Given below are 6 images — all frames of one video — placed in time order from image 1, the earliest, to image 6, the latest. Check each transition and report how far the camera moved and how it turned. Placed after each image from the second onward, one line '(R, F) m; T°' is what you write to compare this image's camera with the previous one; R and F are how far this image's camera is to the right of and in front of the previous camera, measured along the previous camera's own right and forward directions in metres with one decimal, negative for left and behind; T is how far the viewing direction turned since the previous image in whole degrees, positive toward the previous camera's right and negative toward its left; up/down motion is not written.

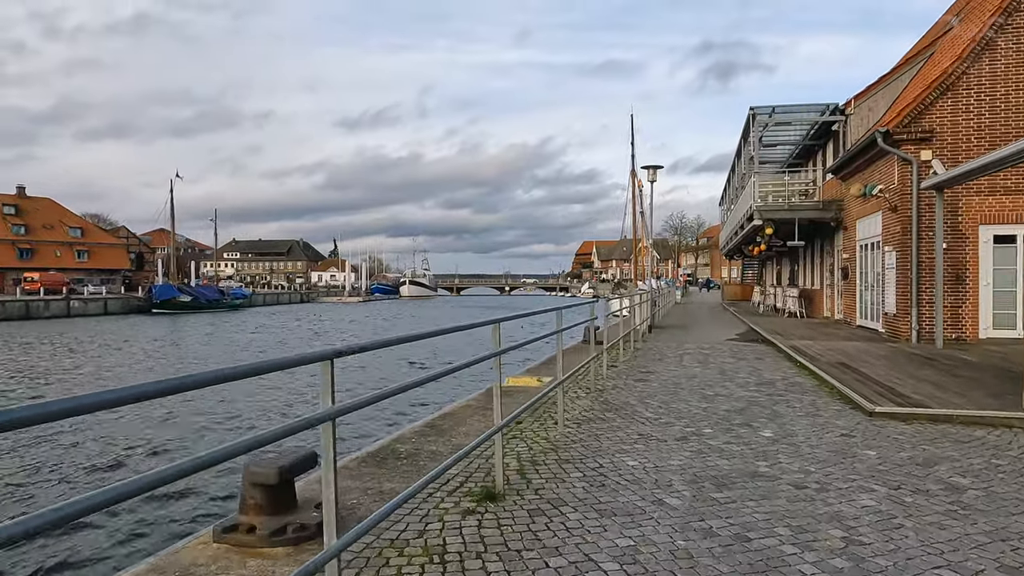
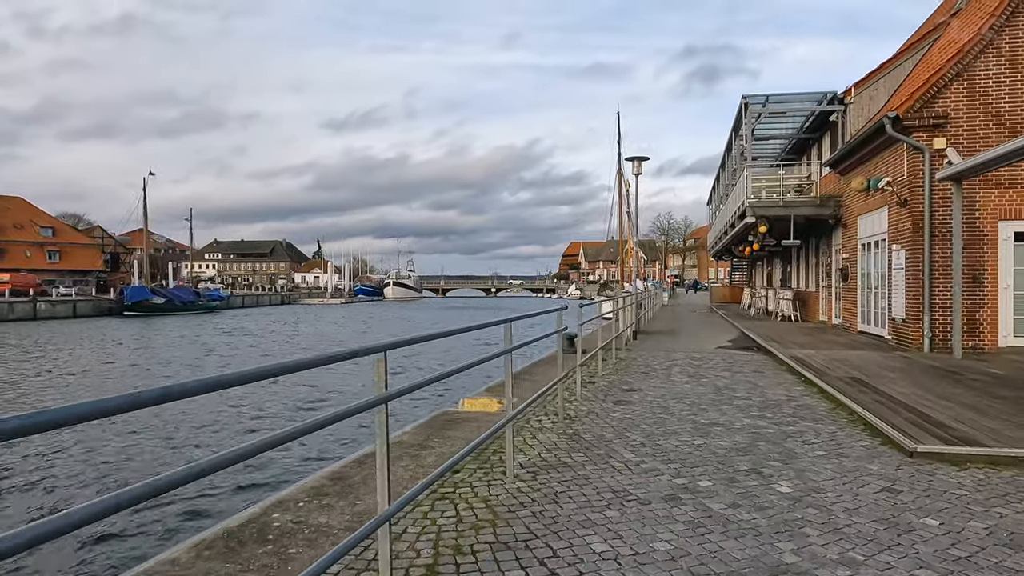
(+0.4, +1.5) m; +1°
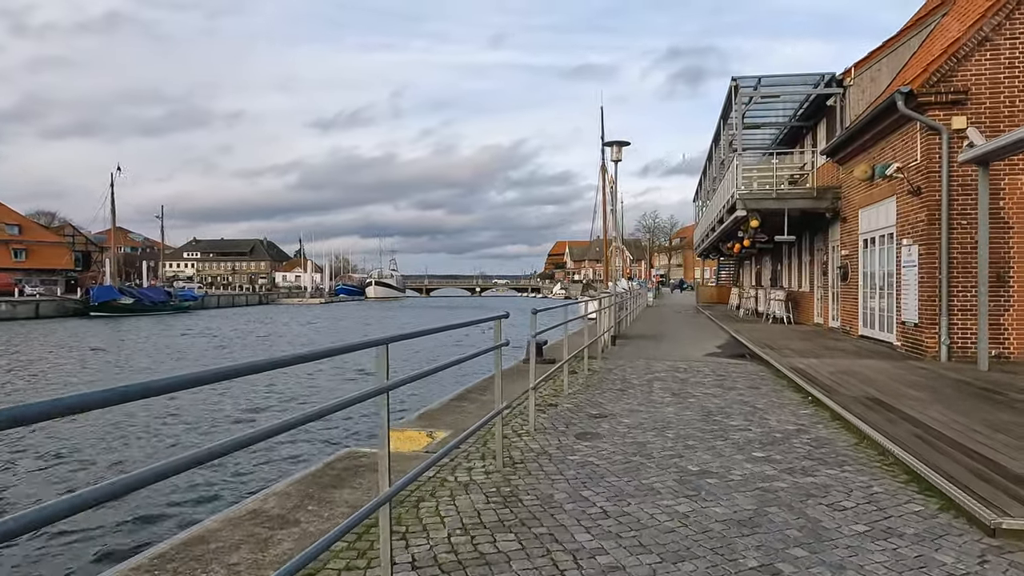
(+0.5, +1.7) m; +1°
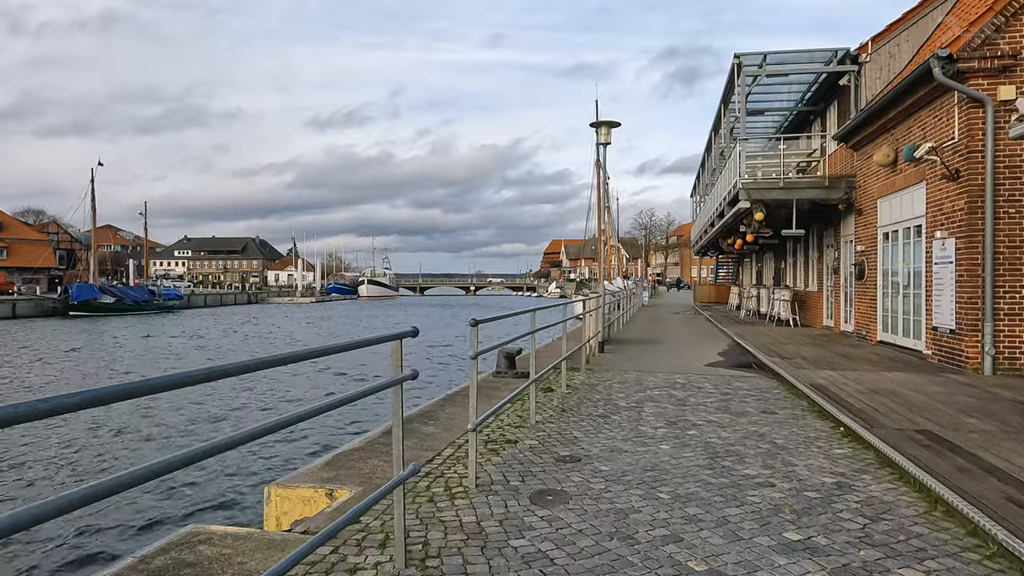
(+0.4, +1.7) m; 0°
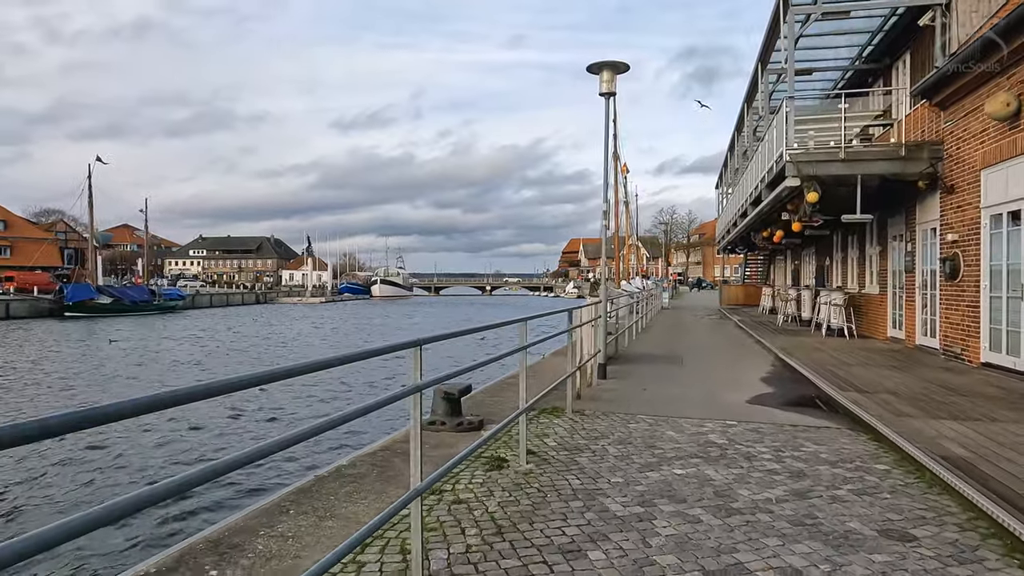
(+0.7, +3.3) m; -2°
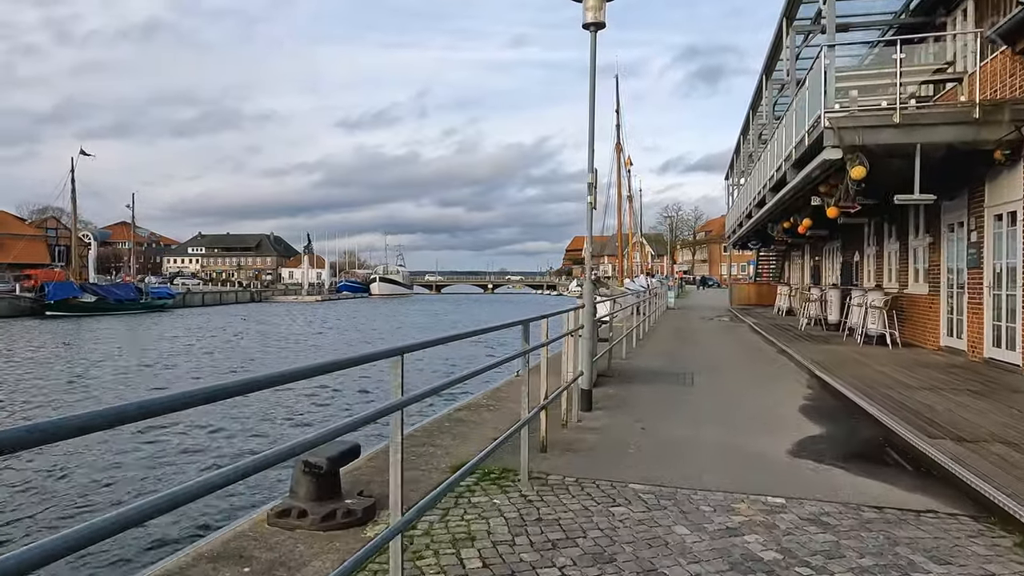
(+0.5, +2.4) m; 0°
